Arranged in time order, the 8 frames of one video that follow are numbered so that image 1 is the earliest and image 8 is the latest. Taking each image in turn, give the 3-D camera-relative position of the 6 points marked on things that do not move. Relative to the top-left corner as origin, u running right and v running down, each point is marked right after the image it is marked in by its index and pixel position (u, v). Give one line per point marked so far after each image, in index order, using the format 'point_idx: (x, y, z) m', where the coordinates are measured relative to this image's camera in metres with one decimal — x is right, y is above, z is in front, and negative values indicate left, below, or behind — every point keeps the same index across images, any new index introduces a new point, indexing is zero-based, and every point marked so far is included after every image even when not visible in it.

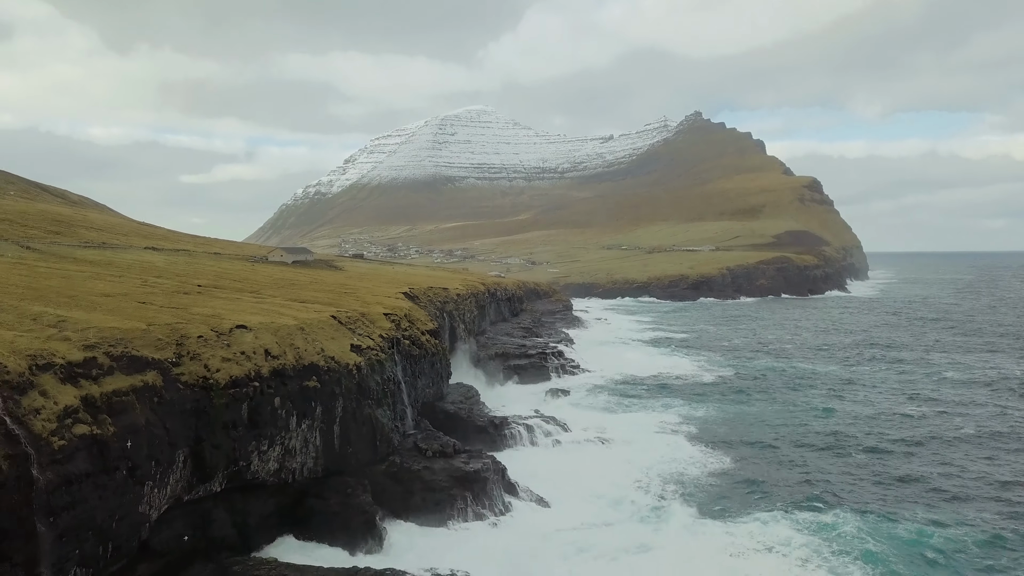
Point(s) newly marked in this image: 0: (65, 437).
0: (-10.3, -3.4, +17.9) m
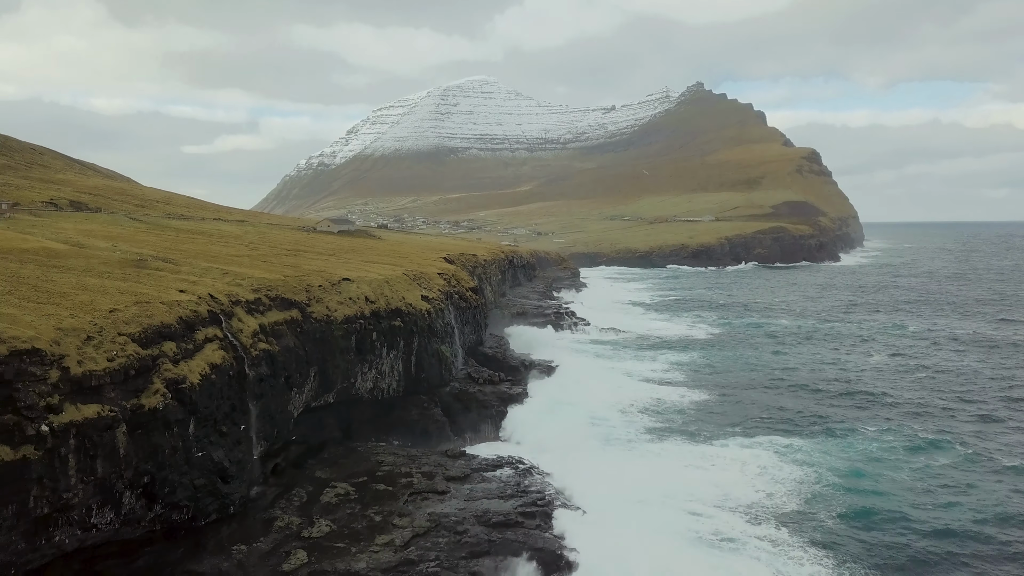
0: (-8.6, -2.0, +26.1) m
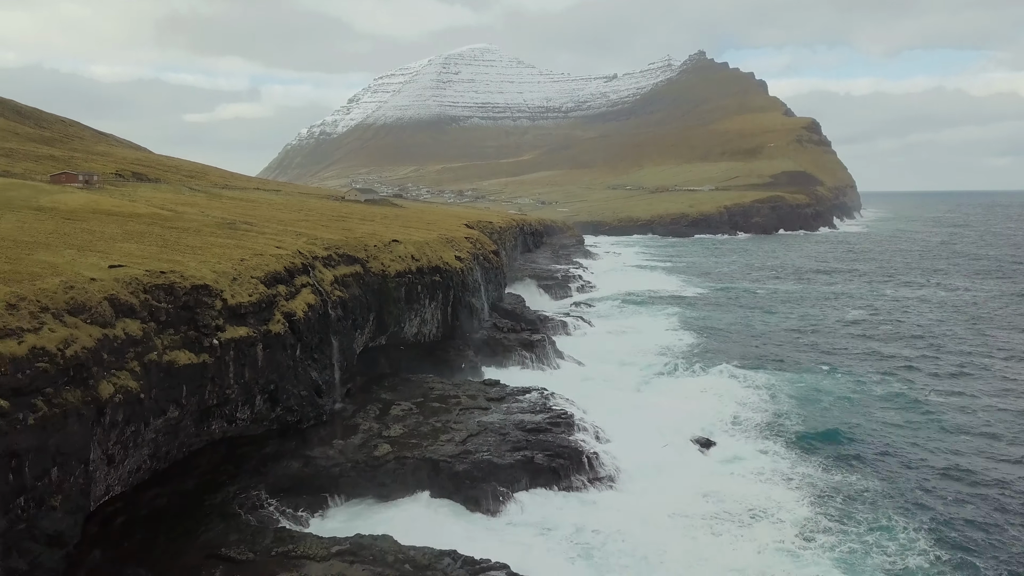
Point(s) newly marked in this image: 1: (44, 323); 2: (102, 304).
0: (-7.4, -0.2, +32.3) m
1: (-10.1, -0.7, +16.8) m
2: (-10.0, -0.4, +18.9) m
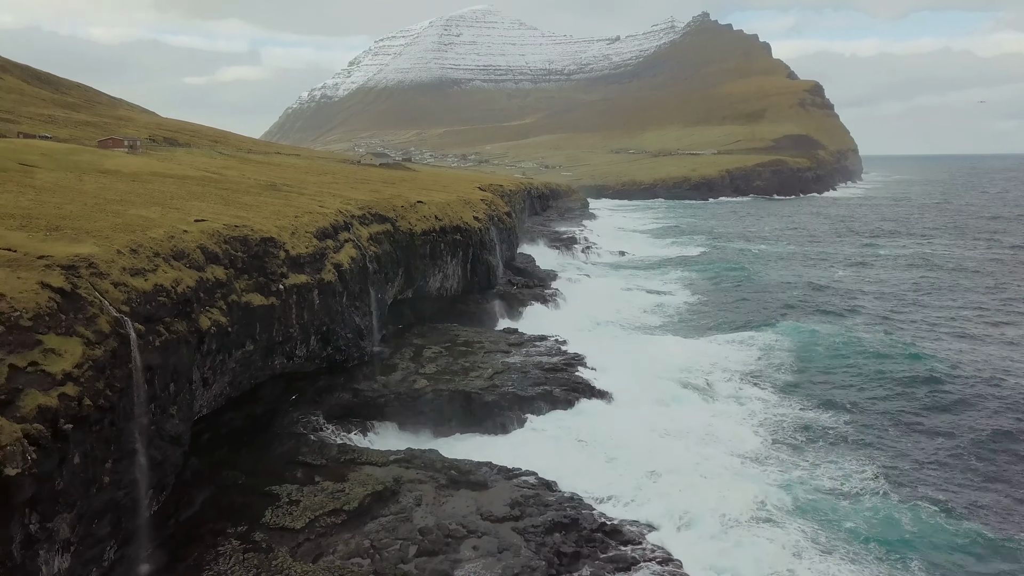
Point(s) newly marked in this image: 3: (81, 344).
0: (-6.6, +1.8, +35.8) m
1: (-9.2, +0.6, +20.3) m
2: (-9.1, +1.0, +22.4) m
3: (-8.3, -1.1, +15.1) m
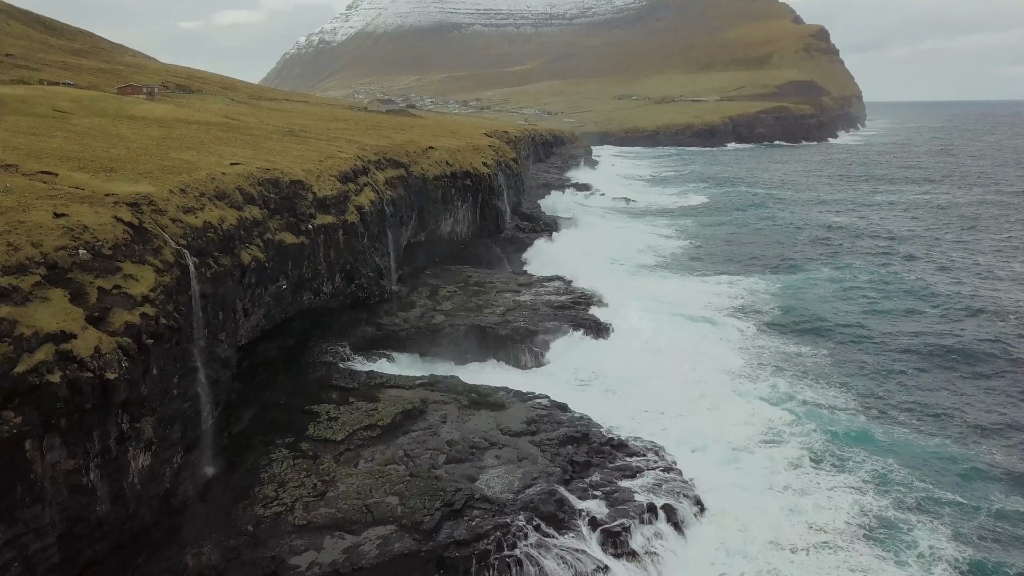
0: (-6.1, +4.6, +37.4) m
1: (-8.7, +2.4, +22.1) m
2: (-8.6, +3.0, +24.2) m
3: (-7.9, +0.4, +17.0) m
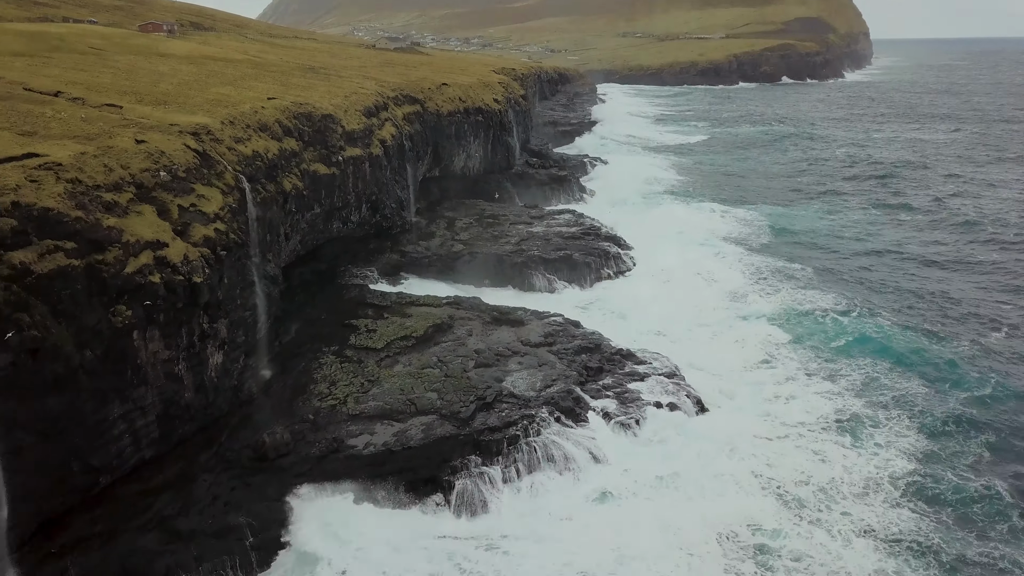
0: (-5.4, +8.1, +39.2) m
1: (-8.1, +4.8, +24.1) m
2: (-8.0, +5.5, +26.1) m
3: (-7.2, +2.4, +19.2) m
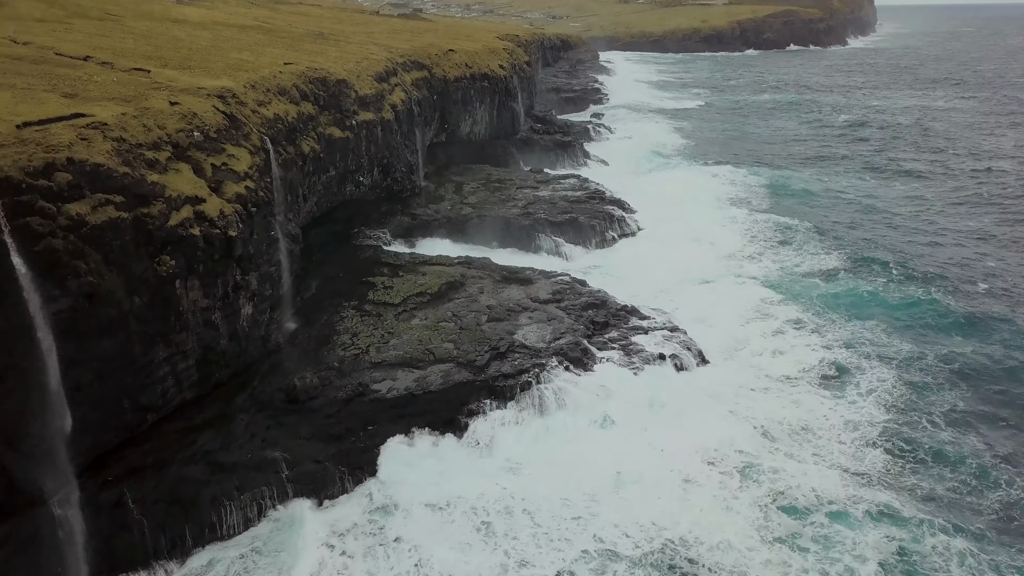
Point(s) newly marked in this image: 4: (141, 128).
0: (-5.1, +10.0, +40.0) m
1: (-7.8, +6.1, +25.0) m
2: (-7.7, +6.9, +27.0) m
3: (-6.9, +3.5, +20.2) m
4: (-8.2, +3.5, +17.1) m
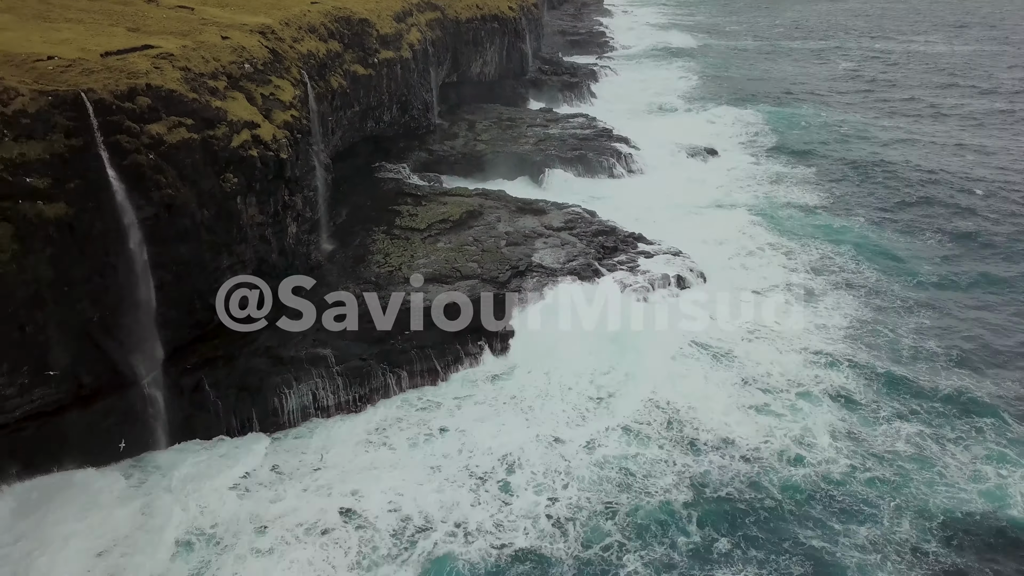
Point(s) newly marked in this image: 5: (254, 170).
0: (-4.5, +13.6, +41.3) m
1: (-7.2, +8.7, +26.6) m
2: (-7.1, +9.6, +28.6) m
3: (-6.3, +5.8, +22.0) m
4: (-7.6, +5.6, +18.9) m
5: (-6.2, +2.8, +18.7) m
